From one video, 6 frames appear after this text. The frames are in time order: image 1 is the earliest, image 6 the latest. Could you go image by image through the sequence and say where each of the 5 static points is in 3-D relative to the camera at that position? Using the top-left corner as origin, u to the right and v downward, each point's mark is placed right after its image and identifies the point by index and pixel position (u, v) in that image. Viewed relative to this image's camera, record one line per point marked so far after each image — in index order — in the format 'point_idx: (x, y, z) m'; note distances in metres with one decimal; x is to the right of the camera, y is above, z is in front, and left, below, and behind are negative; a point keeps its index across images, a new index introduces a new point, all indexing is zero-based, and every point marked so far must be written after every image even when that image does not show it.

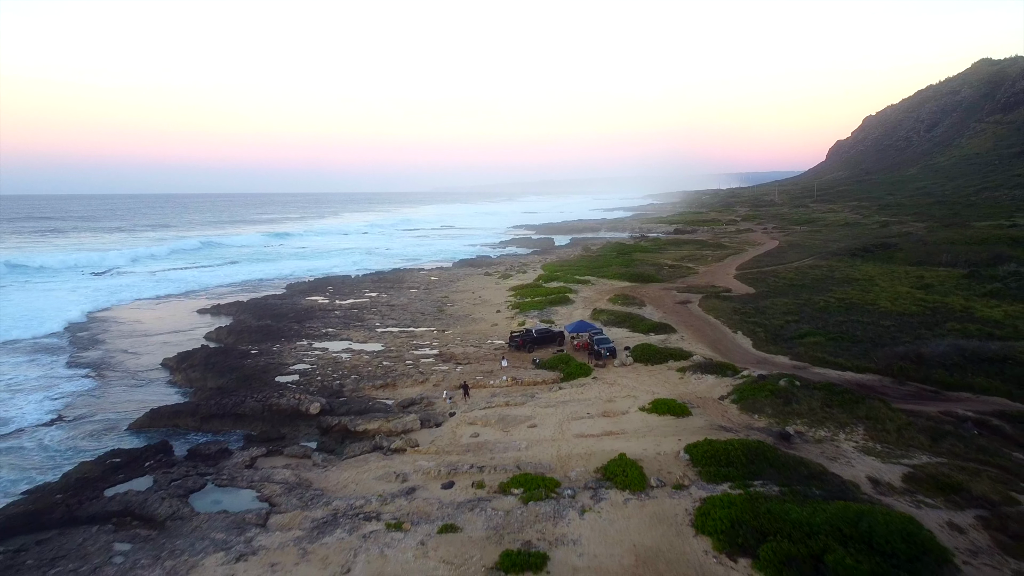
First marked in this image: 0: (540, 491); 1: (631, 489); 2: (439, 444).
0: (+0.6, -4.4, +11.3) m
1: (+2.6, -4.4, +11.2) m
2: (-2.0, -4.4, +14.4) m
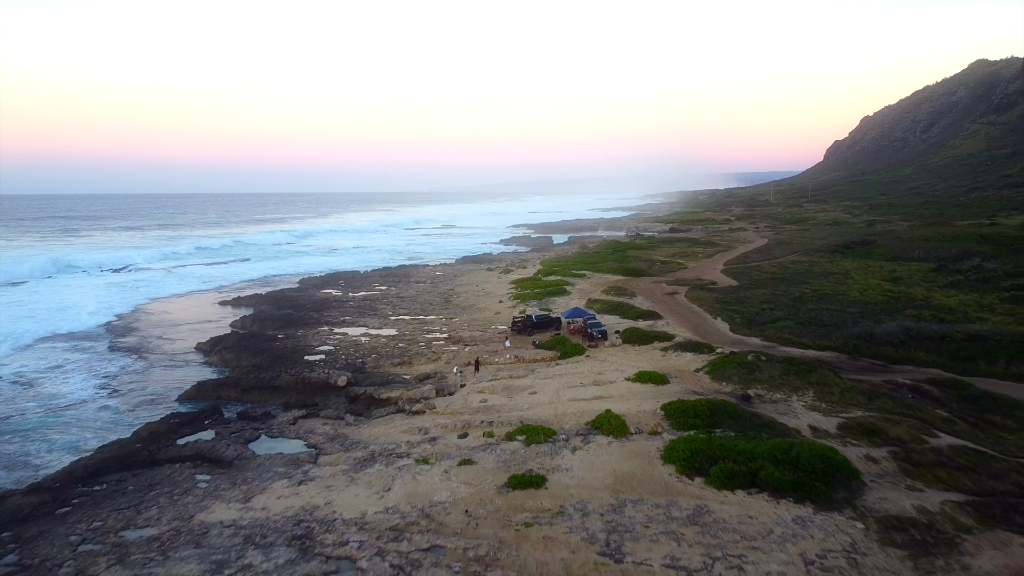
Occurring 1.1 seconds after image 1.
0: (+0.7, -4.0, +13.8) m
1: (+2.7, -3.9, +13.7) m
2: (-1.9, -3.9, +16.9) m
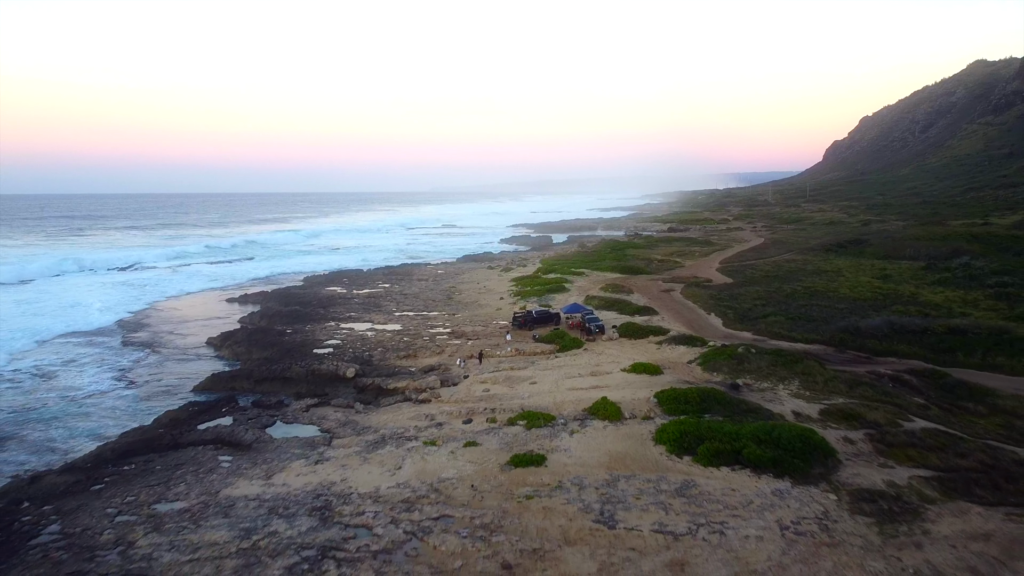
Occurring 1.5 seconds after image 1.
0: (+0.8, -3.8, +14.7) m
1: (+2.7, -3.7, +14.6) m
2: (-1.9, -3.7, +17.8) m
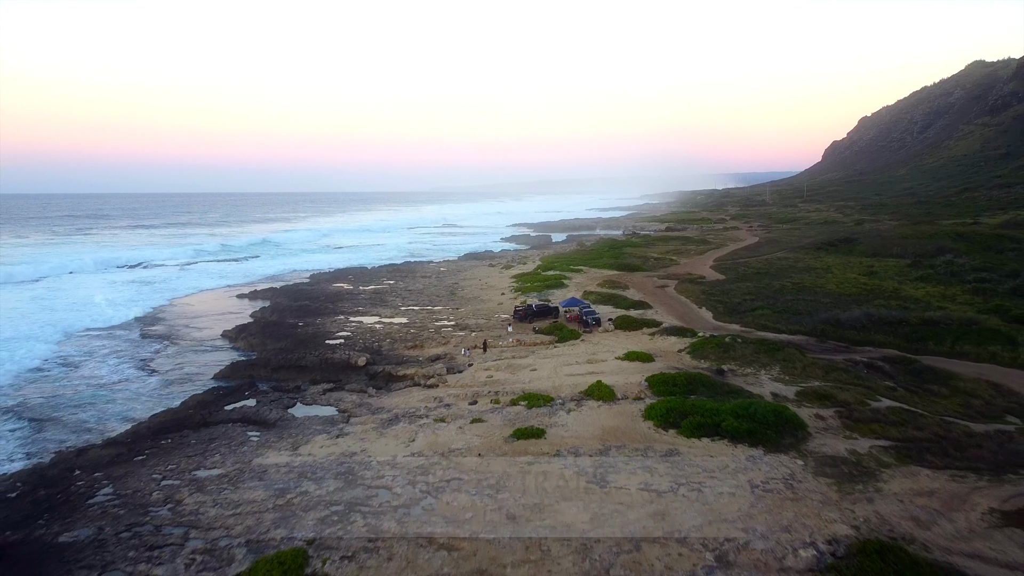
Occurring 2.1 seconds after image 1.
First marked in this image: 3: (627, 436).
0: (+0.9, -3.5, +16.0) m
1: (+2.8, -3.5, +15.9) m
2: (-1.8, -3.4, +19.1) m
3: (+3.0, -3.9, +13.4) m
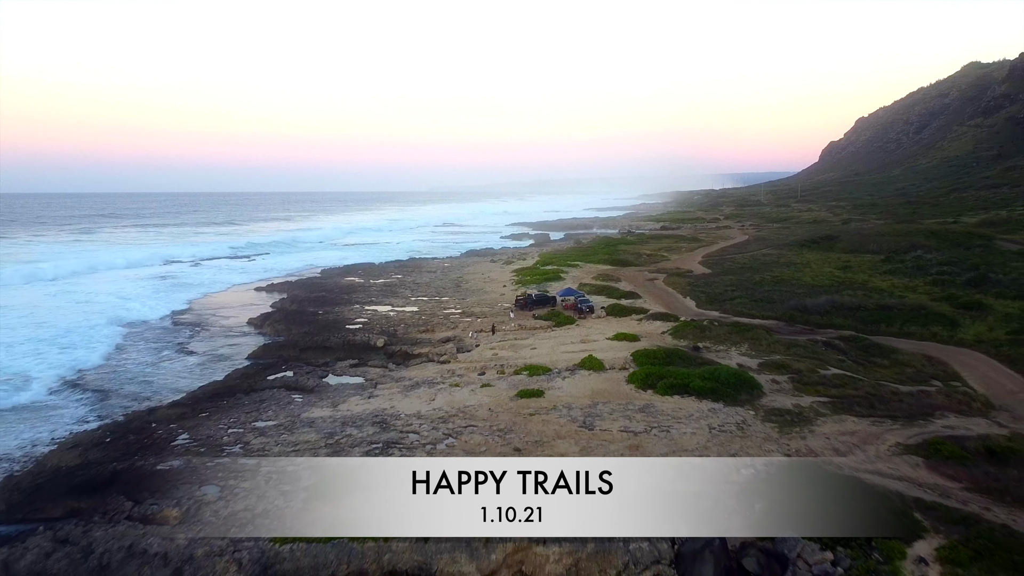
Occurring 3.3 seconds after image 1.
0: (+1.0, -3.0, +18.7) m
1: (+2.9, -2.9, +18.6) m
2: (-1.7, -2.9, +21.8) m
3: (+3.1, -3.4, +16.1) m
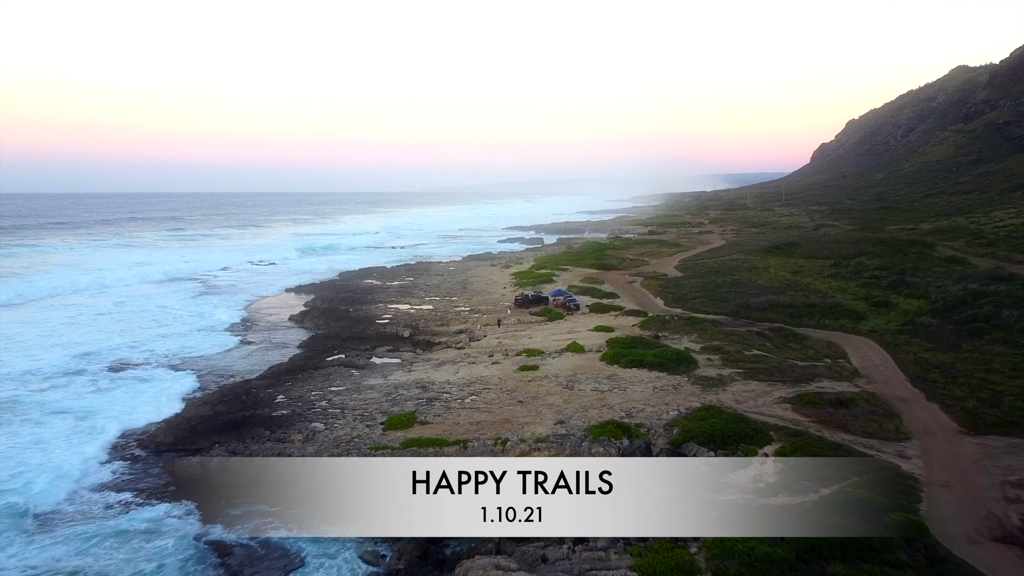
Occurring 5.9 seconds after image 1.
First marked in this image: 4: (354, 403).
0: (+1.1, -3.1, +24.7) m
1: (+3.1, -3.0, +24.6) m
2: (-1.6, -3.0, +27.7) m
3: (+3.2, -3.5, +22.1) m
4: (-6.0, -4.4, +19.4) m
